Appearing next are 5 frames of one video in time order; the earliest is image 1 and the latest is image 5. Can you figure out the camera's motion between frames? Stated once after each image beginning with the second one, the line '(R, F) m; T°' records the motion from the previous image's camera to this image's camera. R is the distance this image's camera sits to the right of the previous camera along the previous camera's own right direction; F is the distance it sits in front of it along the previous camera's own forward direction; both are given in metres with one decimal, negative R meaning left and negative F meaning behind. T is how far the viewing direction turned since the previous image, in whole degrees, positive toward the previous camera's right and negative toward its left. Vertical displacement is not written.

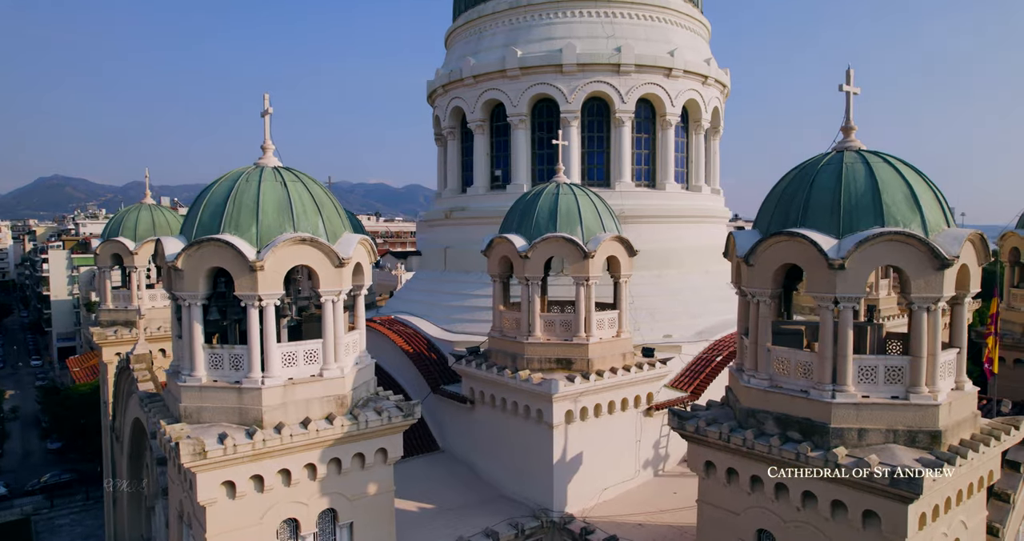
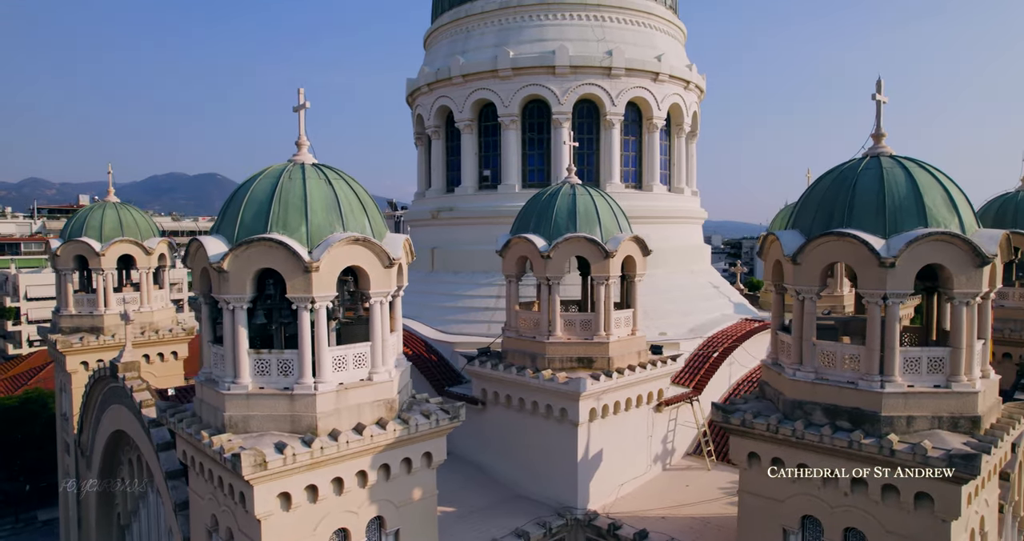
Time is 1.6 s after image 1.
(-2.0, +0.1) m; +7°
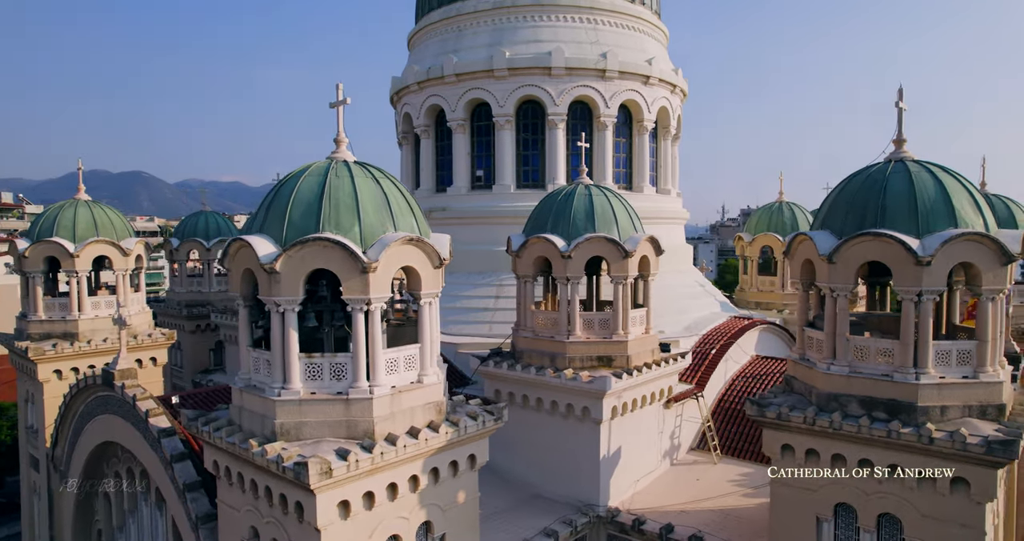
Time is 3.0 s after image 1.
(-1.8, +0.1) m; +6°
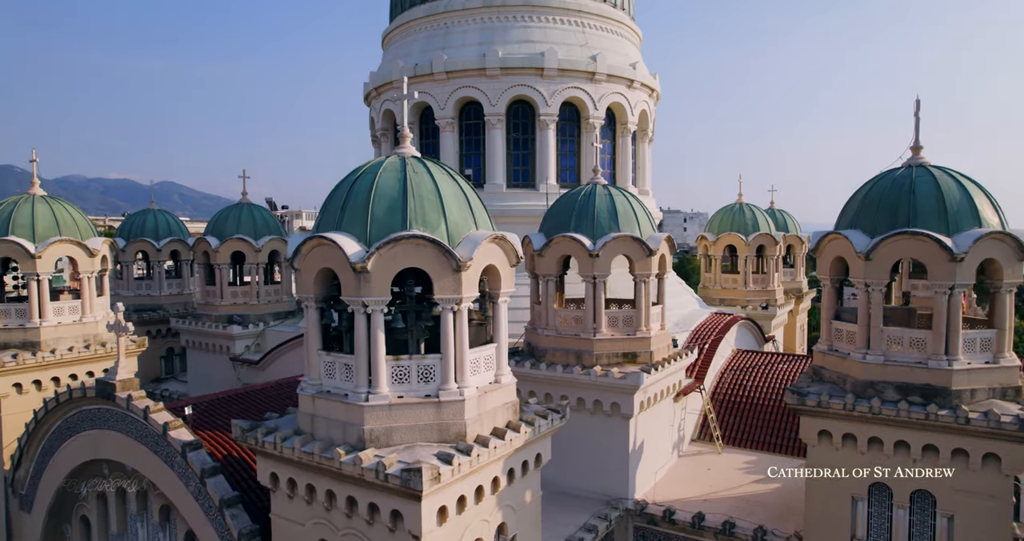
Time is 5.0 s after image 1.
(-2.6, +0.2) m; +8°
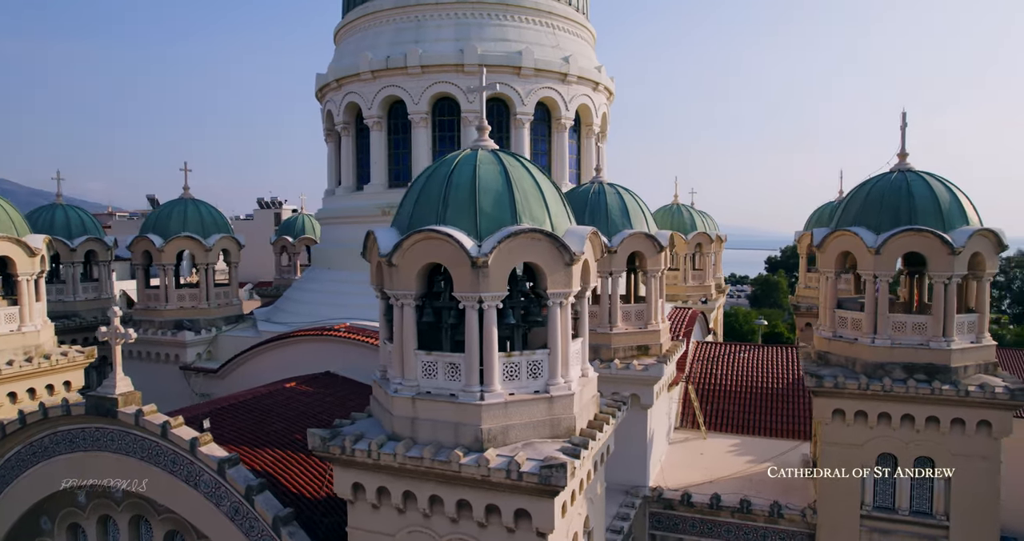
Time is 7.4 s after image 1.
(-3.3, +0.4) m; +12°
